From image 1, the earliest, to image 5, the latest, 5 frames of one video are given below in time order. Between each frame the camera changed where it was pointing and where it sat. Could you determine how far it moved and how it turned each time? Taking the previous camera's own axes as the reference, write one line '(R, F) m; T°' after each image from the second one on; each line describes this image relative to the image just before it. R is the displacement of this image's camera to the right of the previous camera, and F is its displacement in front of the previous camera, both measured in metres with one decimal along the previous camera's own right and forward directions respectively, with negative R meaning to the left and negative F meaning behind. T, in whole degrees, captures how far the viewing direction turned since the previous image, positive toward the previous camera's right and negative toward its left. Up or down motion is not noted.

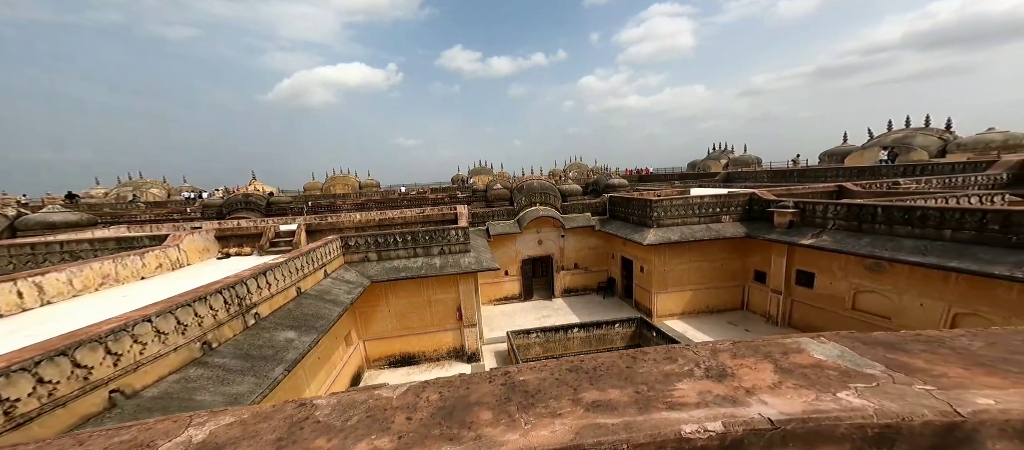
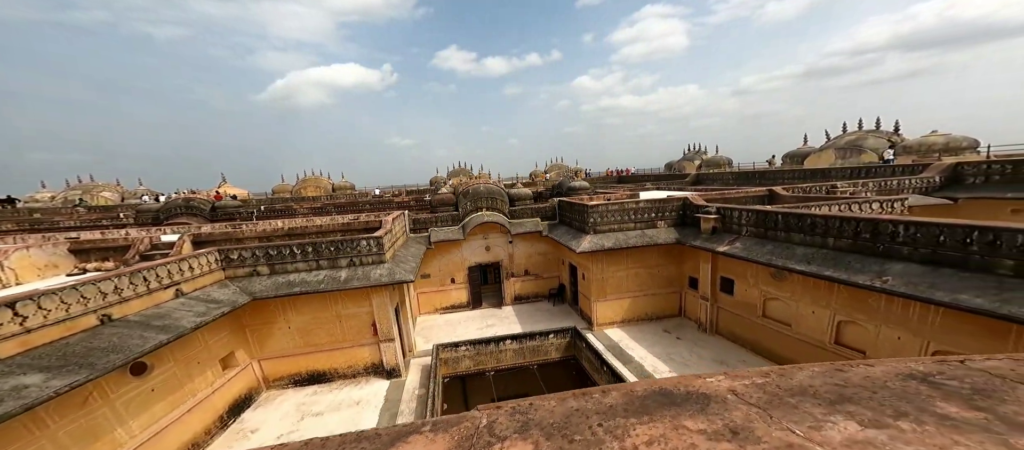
(+1.8, +0.1) m; +3°
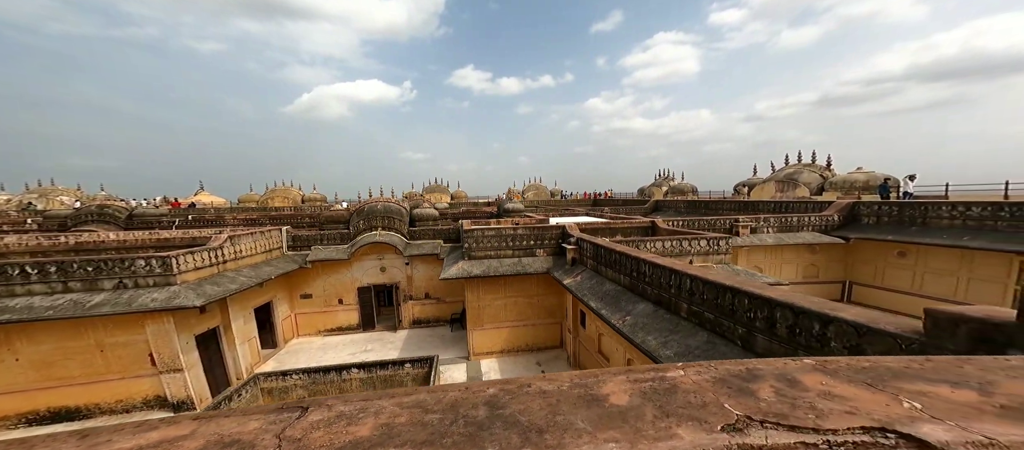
(+4.2, +0.1) m; +3°
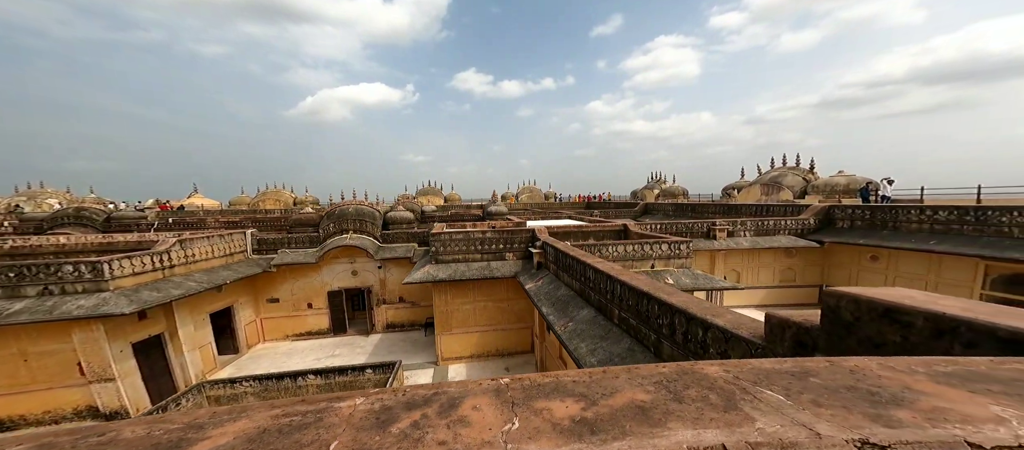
(+1.0, +0.2) m; +1°
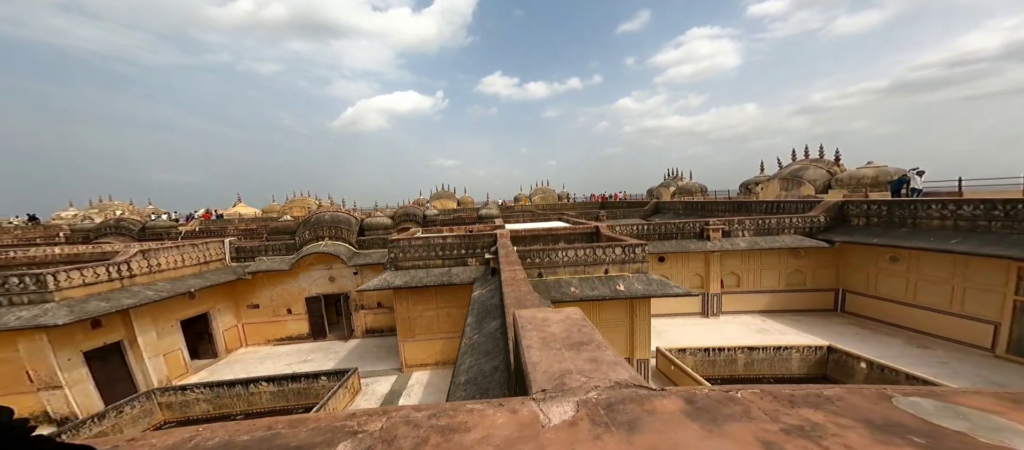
(+2.0, +0.2) m; -3°
